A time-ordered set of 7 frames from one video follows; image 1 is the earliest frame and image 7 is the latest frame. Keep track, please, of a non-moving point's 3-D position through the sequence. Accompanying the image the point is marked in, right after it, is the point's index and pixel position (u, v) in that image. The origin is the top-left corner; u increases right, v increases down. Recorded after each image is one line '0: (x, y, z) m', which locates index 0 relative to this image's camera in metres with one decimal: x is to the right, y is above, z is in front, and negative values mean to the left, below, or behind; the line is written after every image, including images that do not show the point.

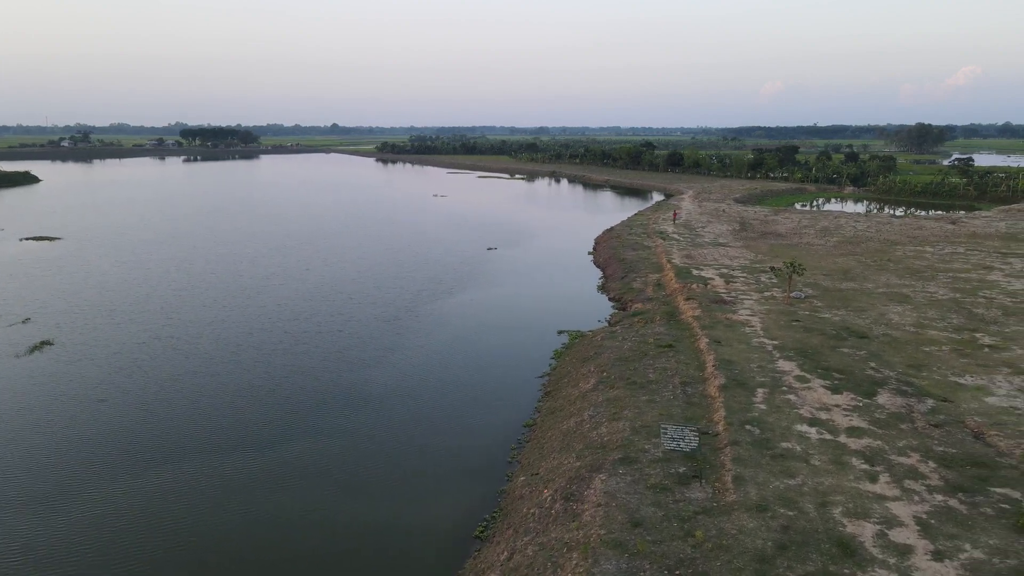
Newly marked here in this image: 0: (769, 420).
0: (+5.6, -2.9, +13.1) m
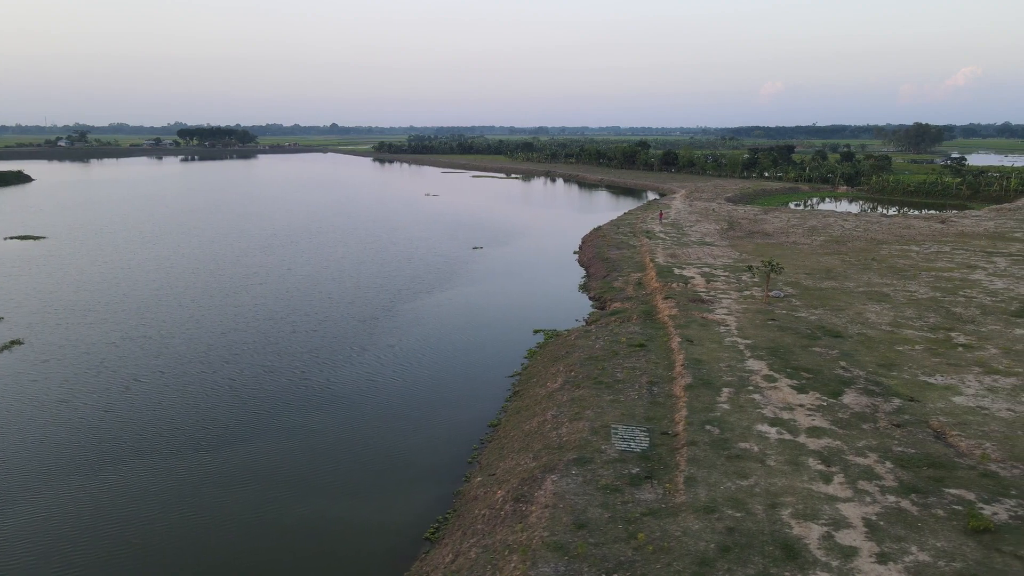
0: (+4.7, -2.8, +12.9) m
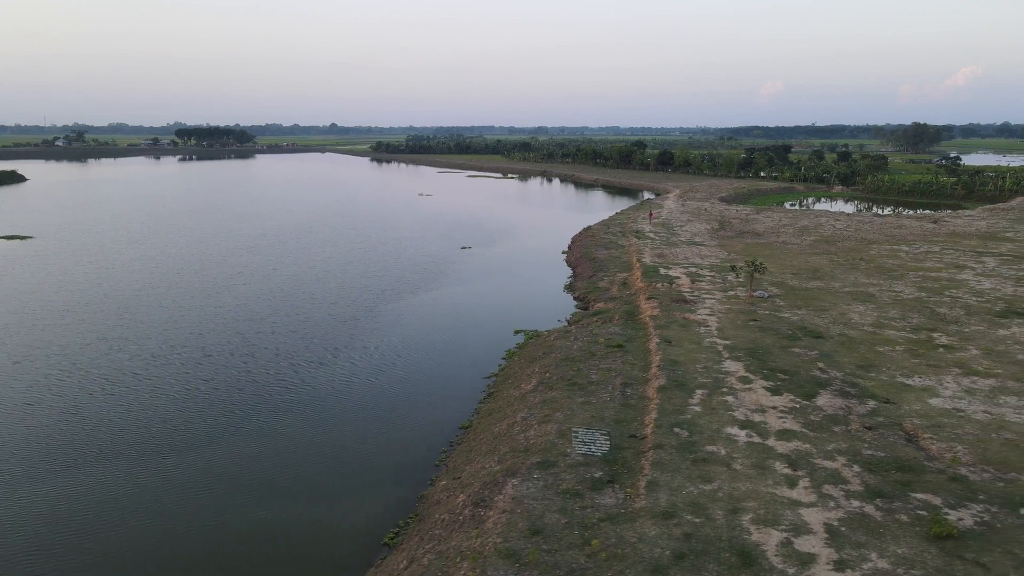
0: (+4.0, -2.8, +12.7) m
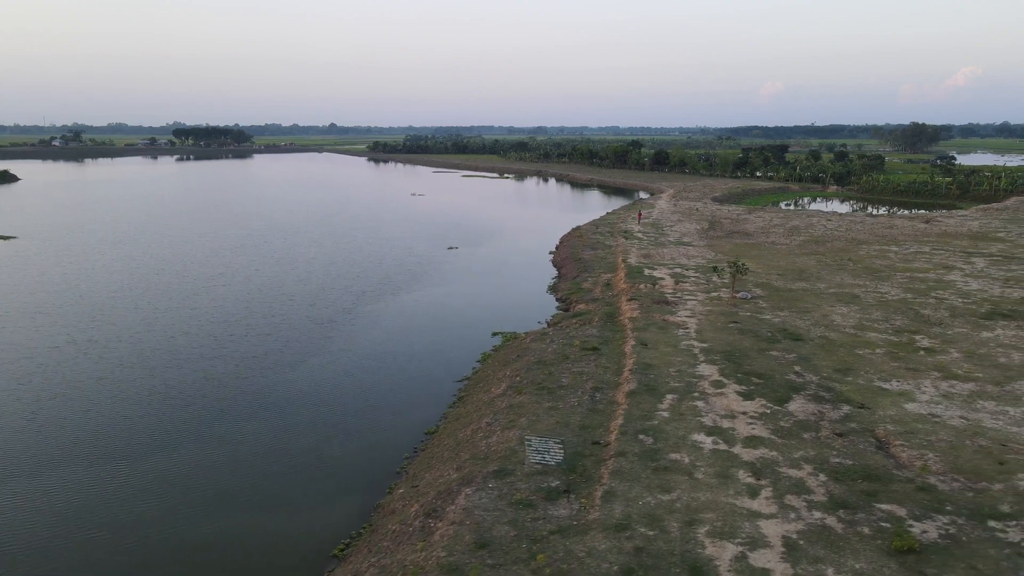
0: (+3.2, -2.9, +12.3) m
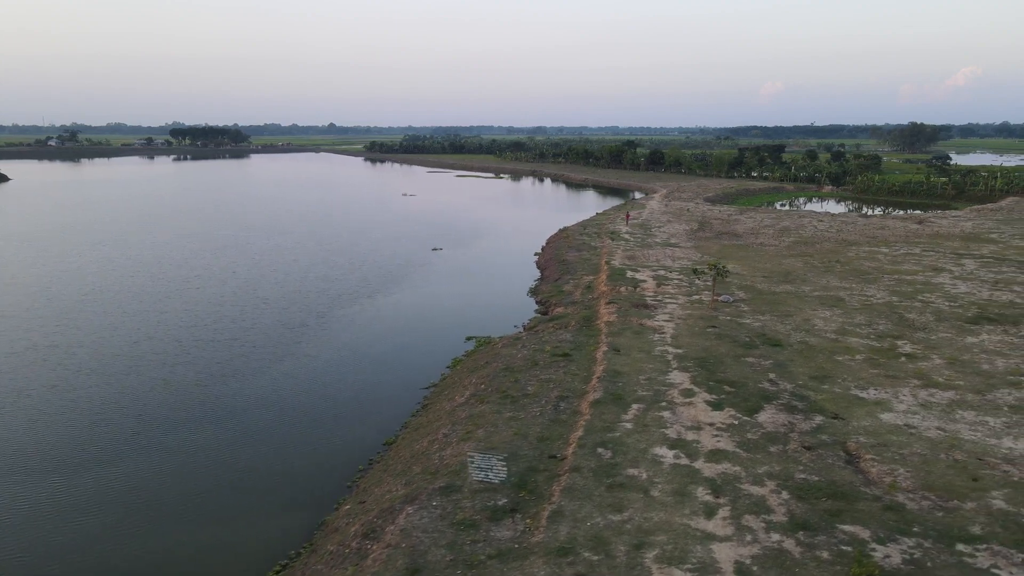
0: (+2.3, -3.0, +11.8) m
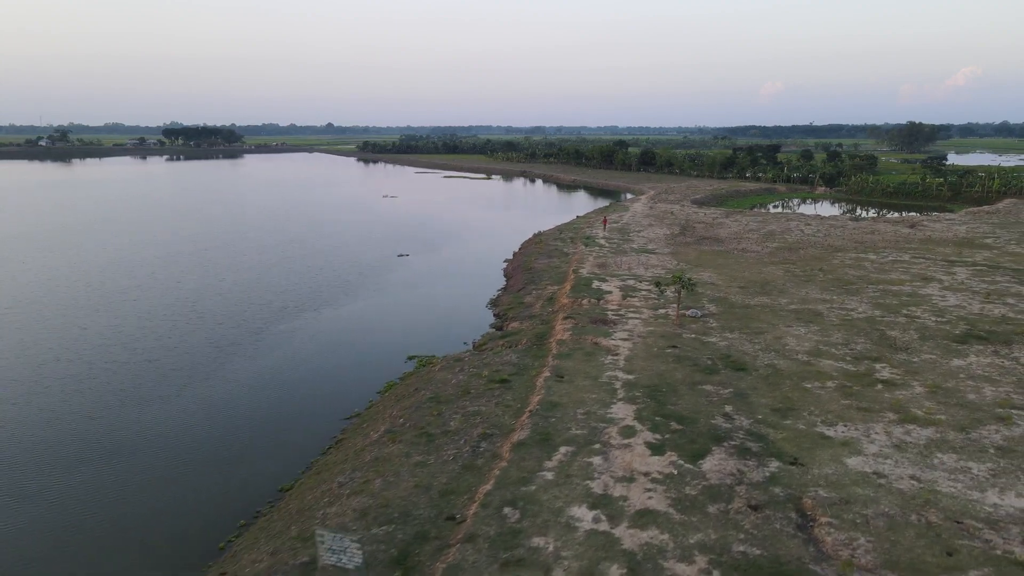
0: (+0.5, -3.5, +10.0) m
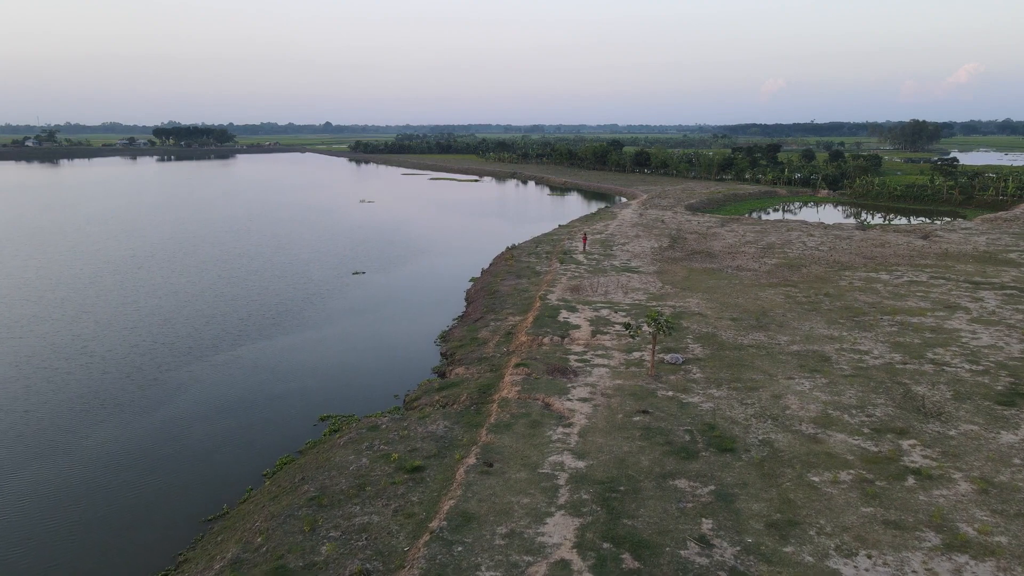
0: (-1.1, -4.6, +6.3) m
